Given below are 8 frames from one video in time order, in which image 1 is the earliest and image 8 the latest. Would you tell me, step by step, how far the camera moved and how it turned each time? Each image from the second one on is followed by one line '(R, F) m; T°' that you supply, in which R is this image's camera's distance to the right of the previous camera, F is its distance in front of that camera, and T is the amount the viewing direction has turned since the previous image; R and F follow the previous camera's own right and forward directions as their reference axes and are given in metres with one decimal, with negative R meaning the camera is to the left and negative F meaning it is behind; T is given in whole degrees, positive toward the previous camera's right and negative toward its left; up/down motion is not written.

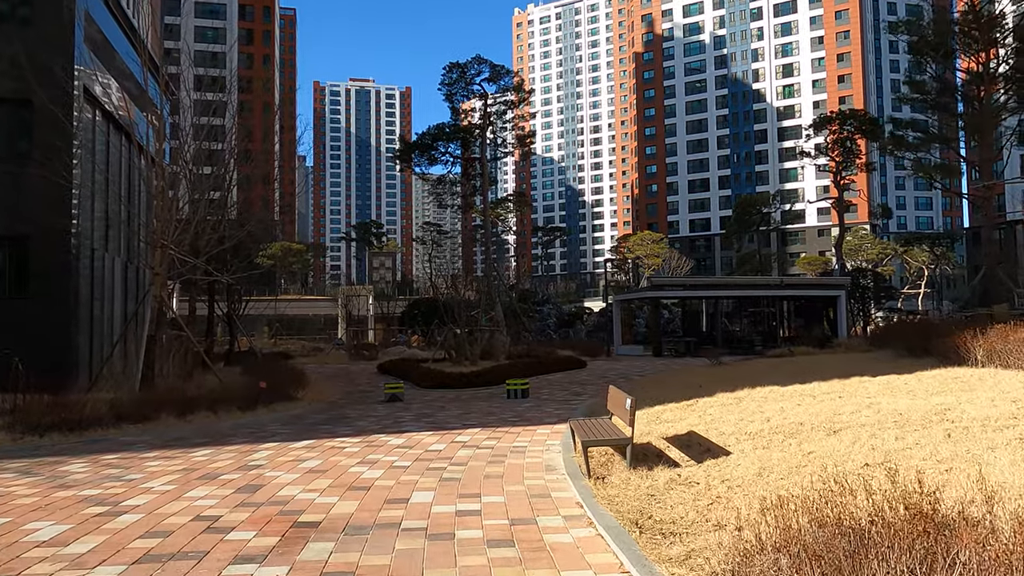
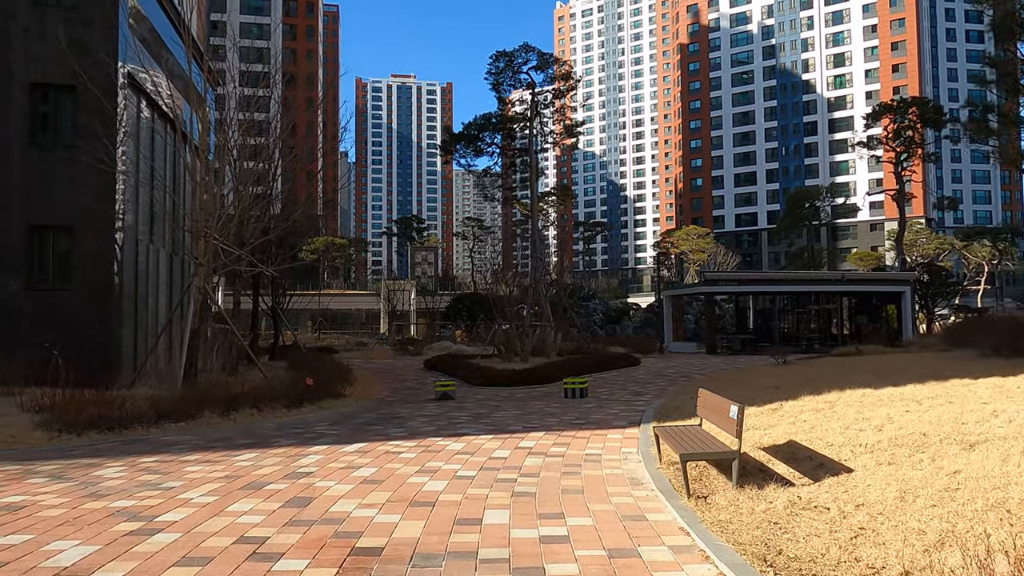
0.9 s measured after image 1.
(-0.3, +0.8) m; -3°
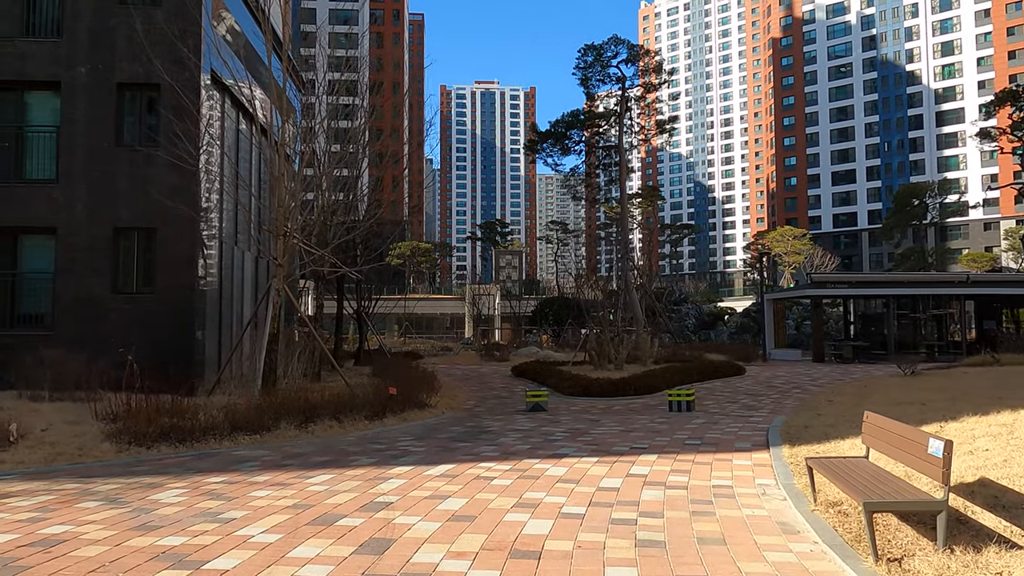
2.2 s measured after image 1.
(-0.2, +1.0) m; -6°
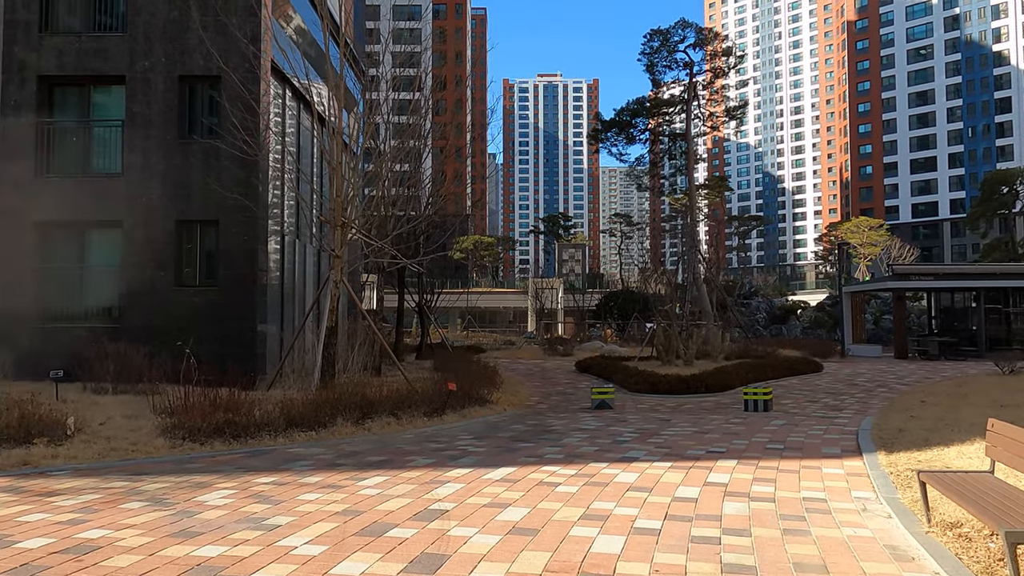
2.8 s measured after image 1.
(0.0, +0.5) m; -5°
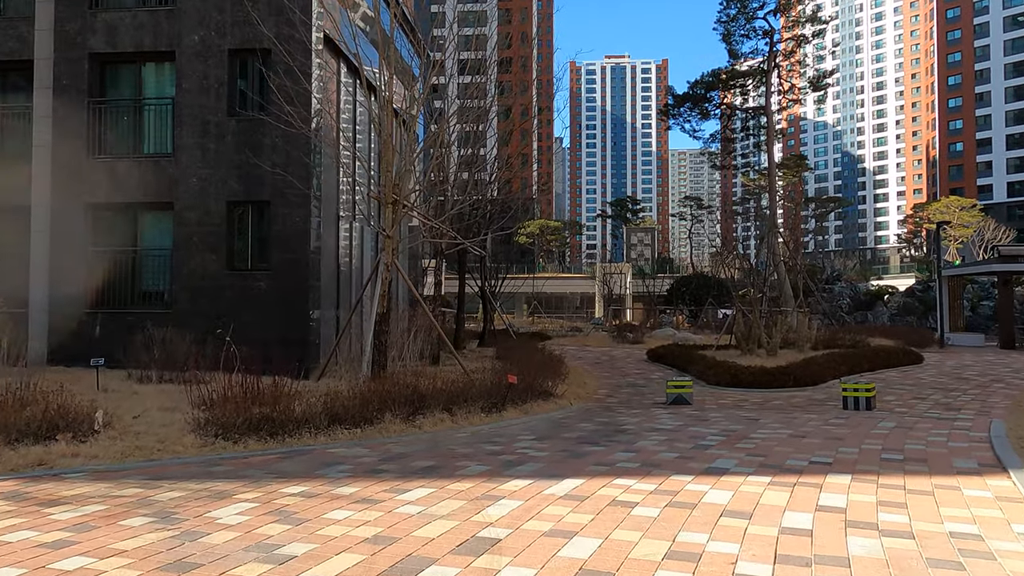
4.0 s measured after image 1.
(0.0, +1.0) m; -5°
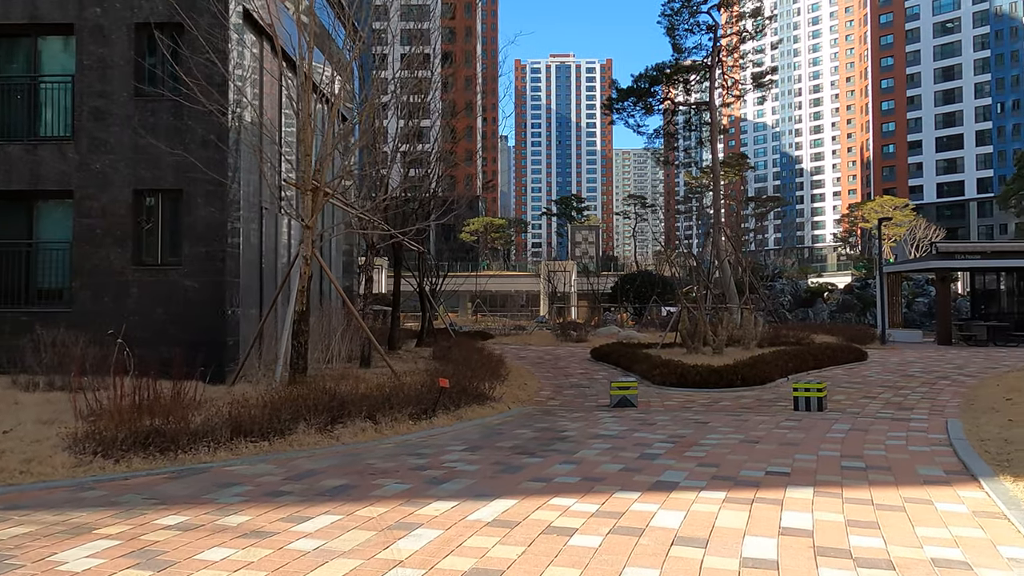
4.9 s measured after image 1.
(+0.2, +0.7) m; +4°
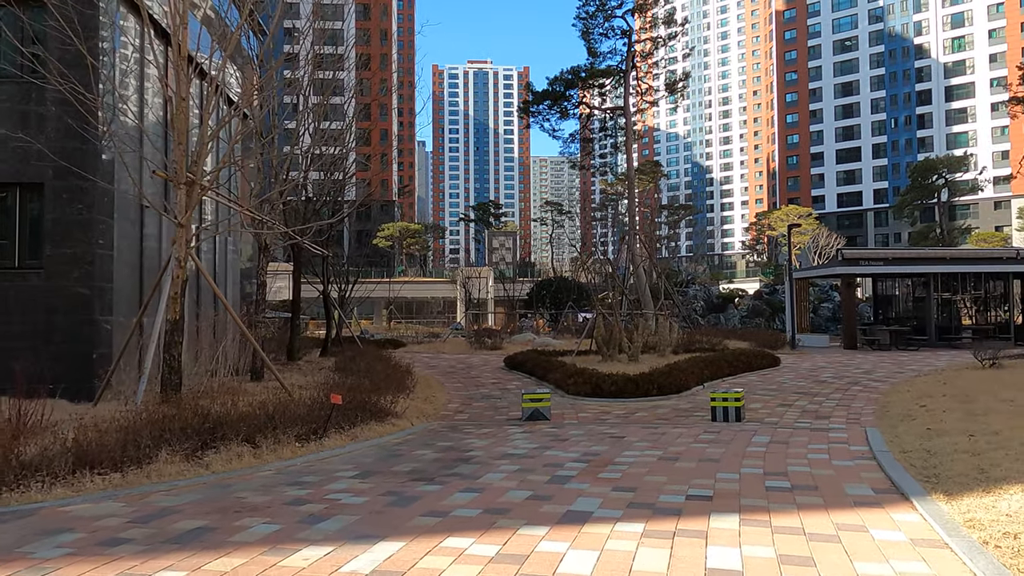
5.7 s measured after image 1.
(+0.2, +0.7) m; +6°
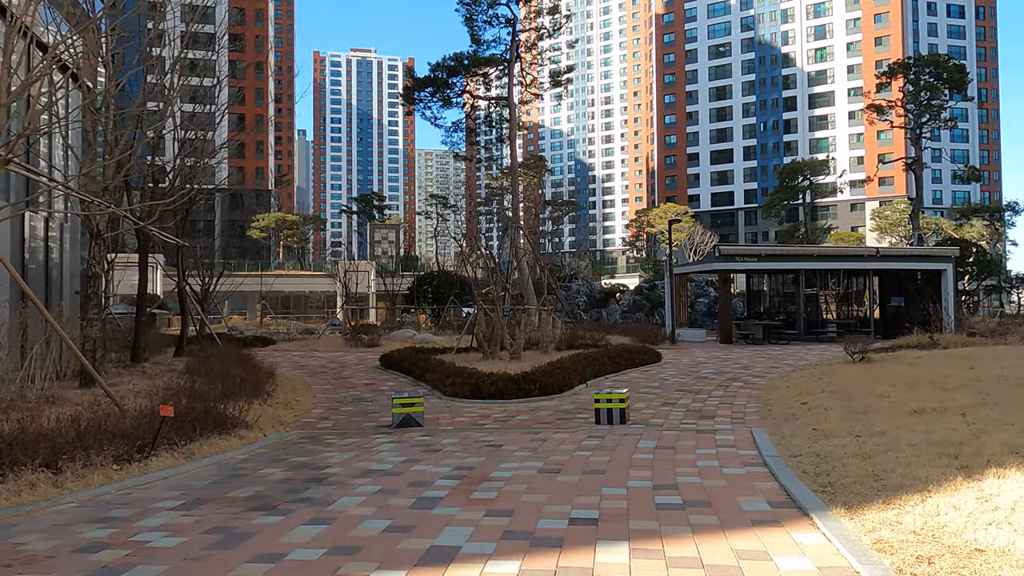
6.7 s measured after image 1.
(+0.2, +0.7) m; +9°
